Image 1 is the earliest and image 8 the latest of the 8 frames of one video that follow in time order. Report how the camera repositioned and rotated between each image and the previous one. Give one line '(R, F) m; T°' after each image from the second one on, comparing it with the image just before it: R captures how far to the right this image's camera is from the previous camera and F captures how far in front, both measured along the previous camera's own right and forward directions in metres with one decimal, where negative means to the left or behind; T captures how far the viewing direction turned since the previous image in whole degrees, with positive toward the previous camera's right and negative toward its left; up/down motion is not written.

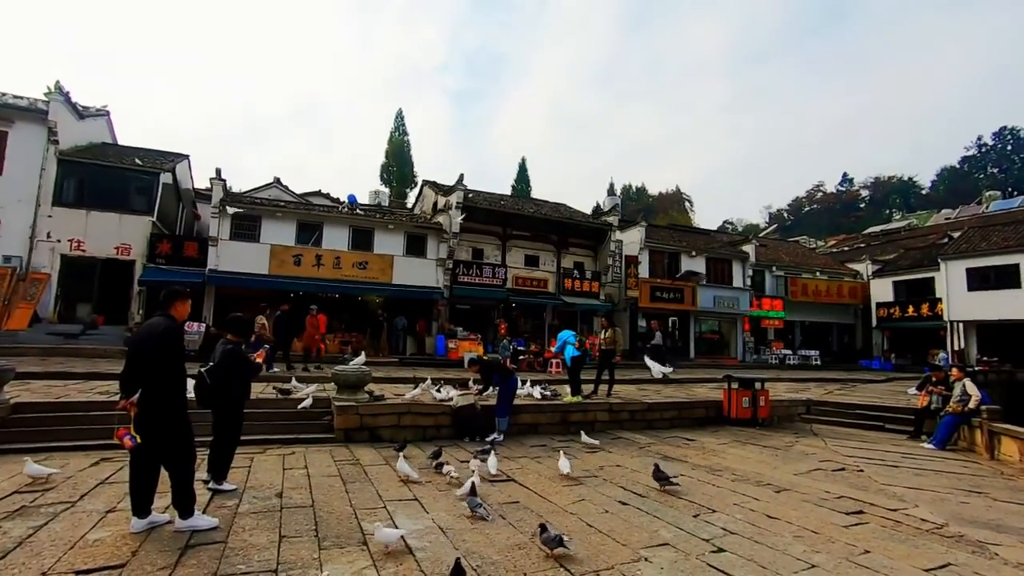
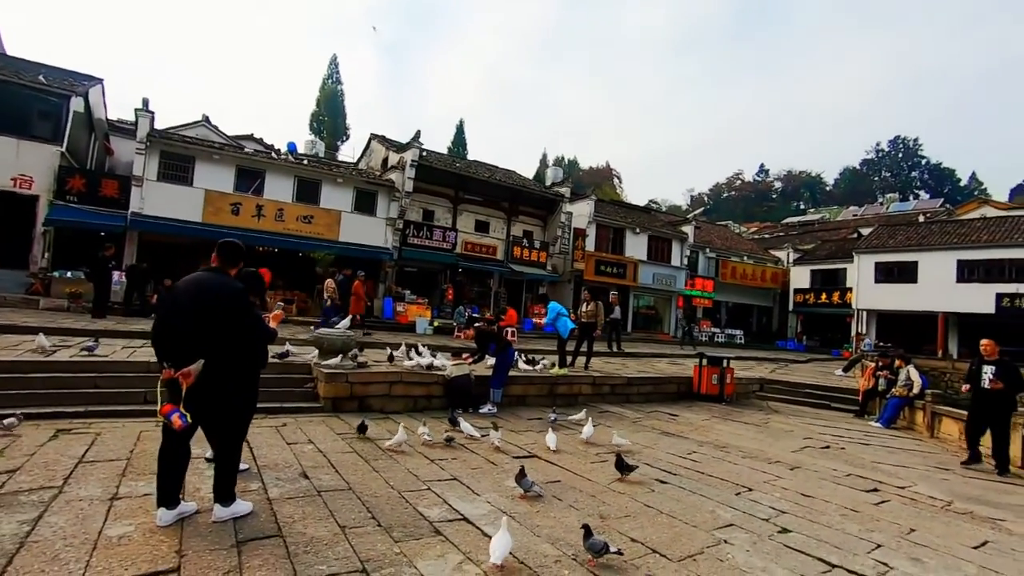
(-1.2, +0.5) m; +8°
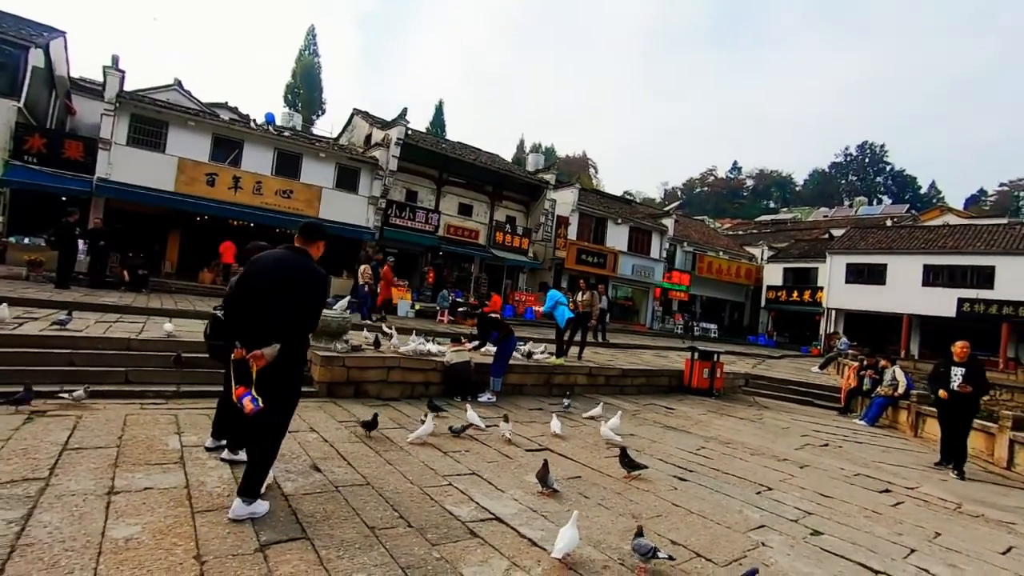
(-0.5, +0.3) m; +3°
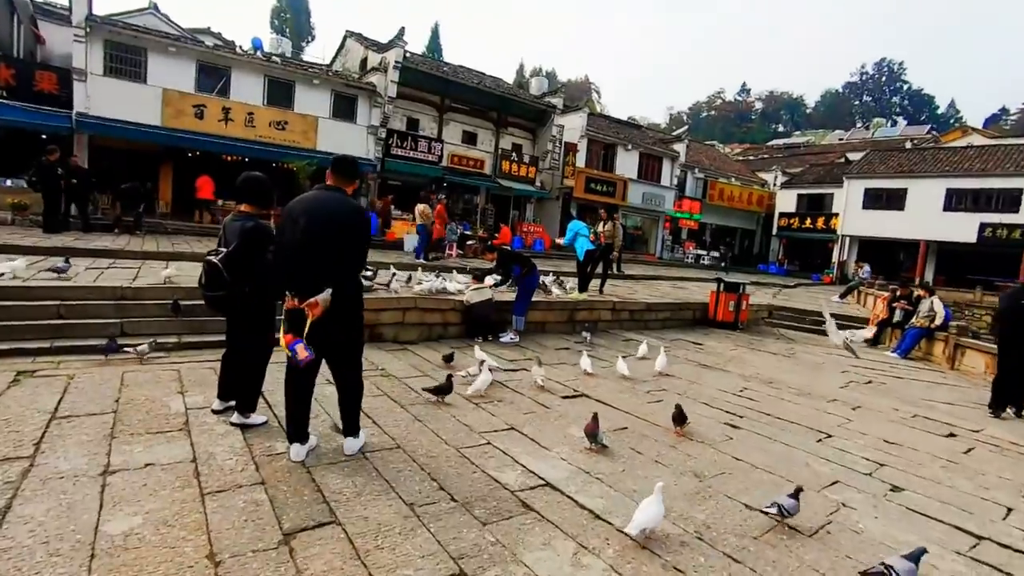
(-0.3, +0.6) m; 0°
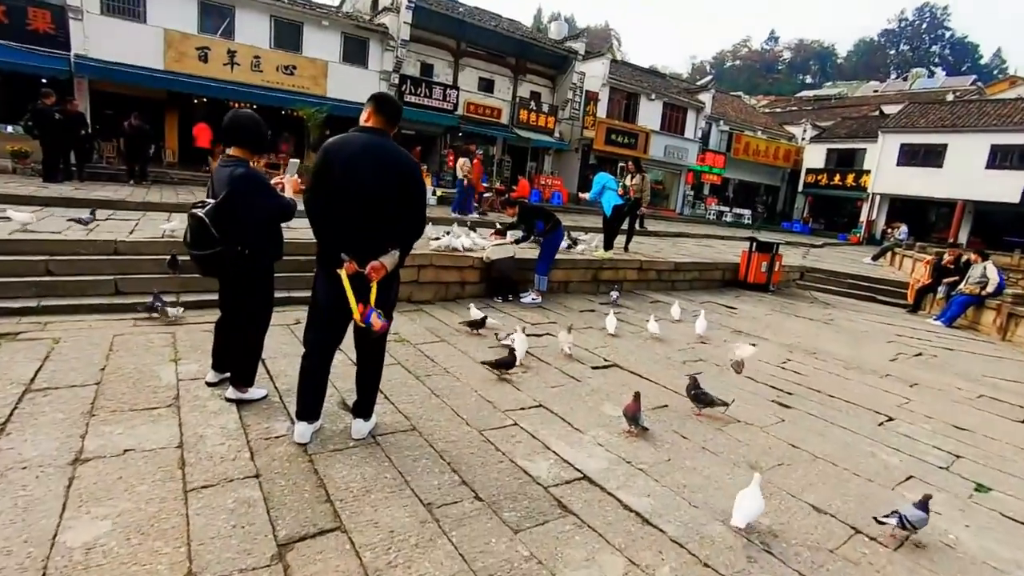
(-0.1, +0.5) m; -1°
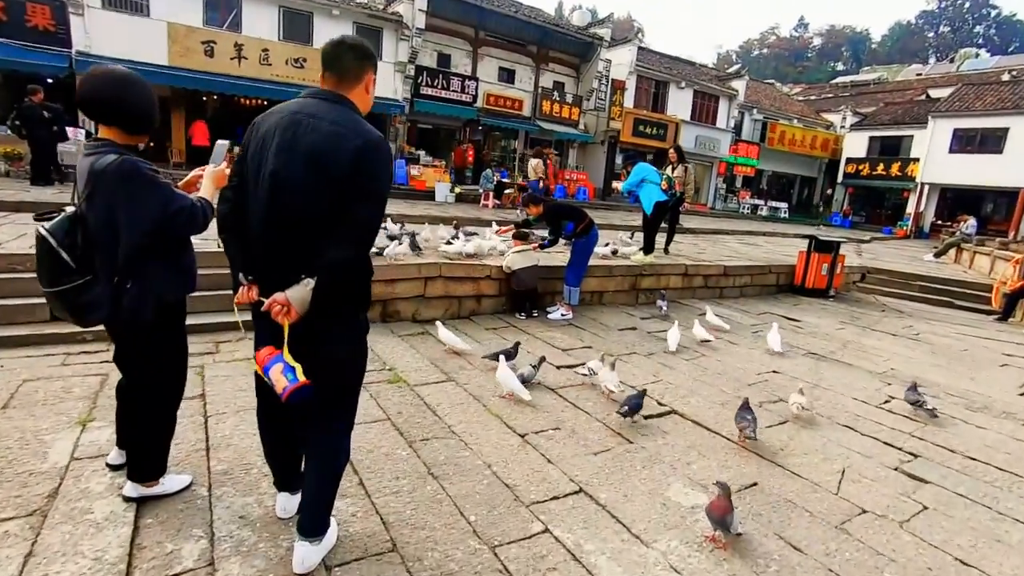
(0.0, +1.1) m; -2°
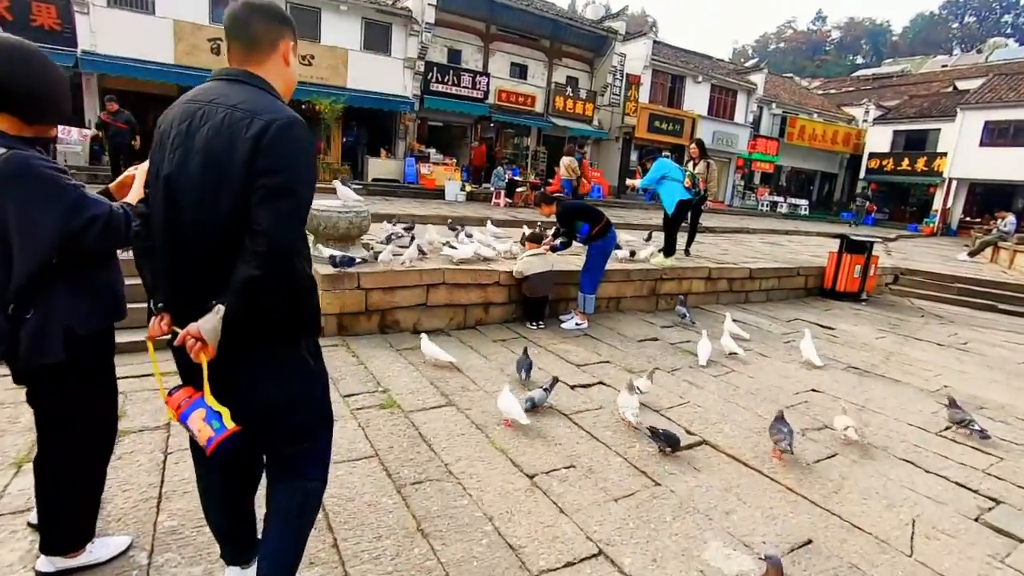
(0.0, +0.4) m; -1°
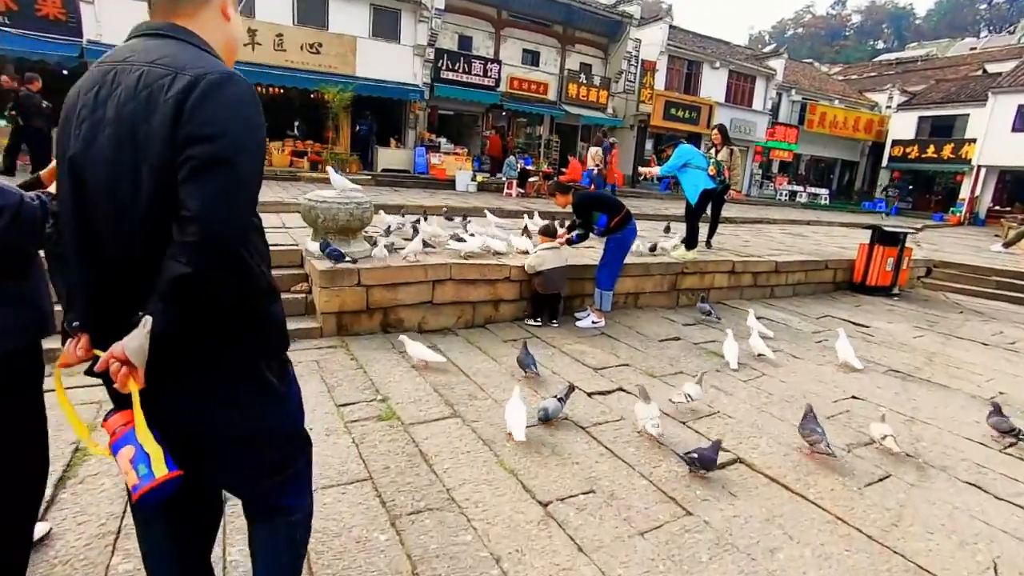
(0.0, +0.3) m; -1°
